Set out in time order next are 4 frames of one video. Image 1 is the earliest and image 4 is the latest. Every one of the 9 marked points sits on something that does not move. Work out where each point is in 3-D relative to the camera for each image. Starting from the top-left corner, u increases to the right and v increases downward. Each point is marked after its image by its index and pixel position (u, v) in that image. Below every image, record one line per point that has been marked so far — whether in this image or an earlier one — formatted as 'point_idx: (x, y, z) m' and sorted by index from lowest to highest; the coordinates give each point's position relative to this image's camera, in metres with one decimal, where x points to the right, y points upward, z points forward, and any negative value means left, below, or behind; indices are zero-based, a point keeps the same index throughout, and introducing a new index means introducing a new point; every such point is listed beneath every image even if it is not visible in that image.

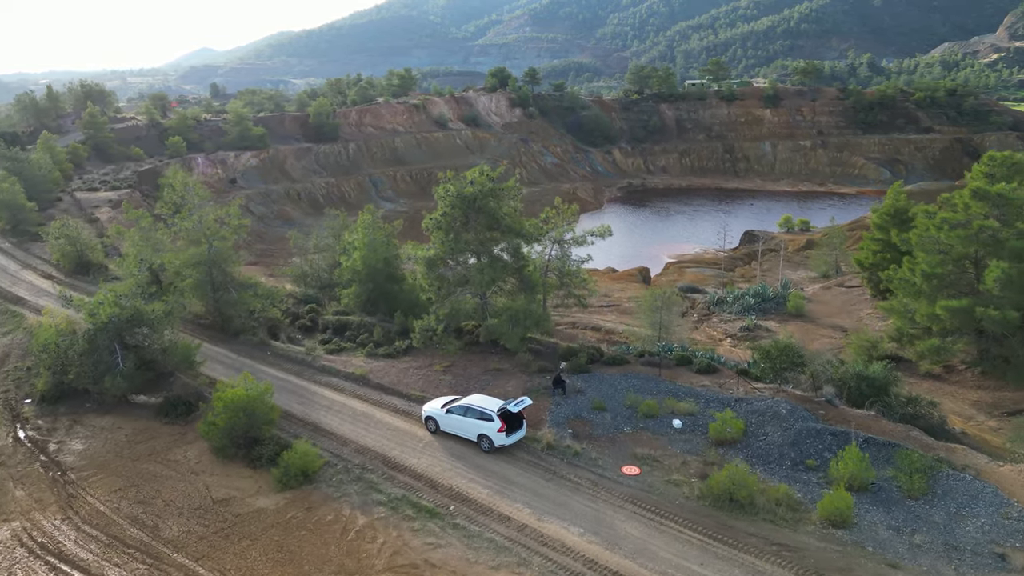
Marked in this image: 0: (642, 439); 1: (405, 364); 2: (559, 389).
0: (+3.0, -3.4, +14.6) m
1: (-3.0, -2.2, +18.1) m
2: (+1.2, -2.6, +16.3) m
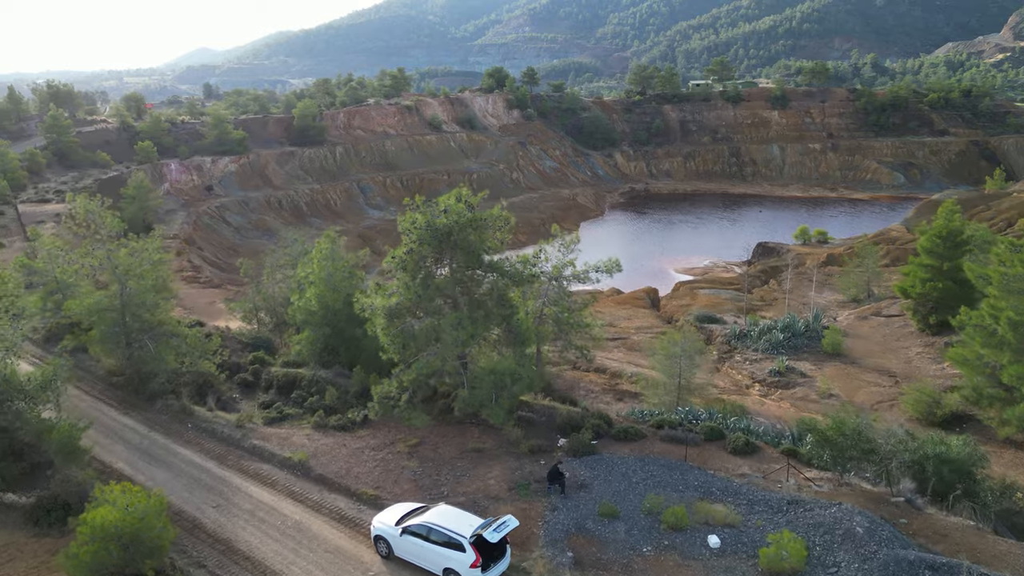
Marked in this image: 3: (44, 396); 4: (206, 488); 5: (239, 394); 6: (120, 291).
0: (+2.6, -4.7, +10.7) m
1: (-3.4, -3.5, +14.3) m
2: (+0.9, -3.9, +12.5) m
3: (-9.6, -2.2, +13.1) m
4: (-6.1, -4.0, +12.8) m
5: (-7.3, -2.8, +17.0) m
6: (-9.6, -0.1, +15.5) m
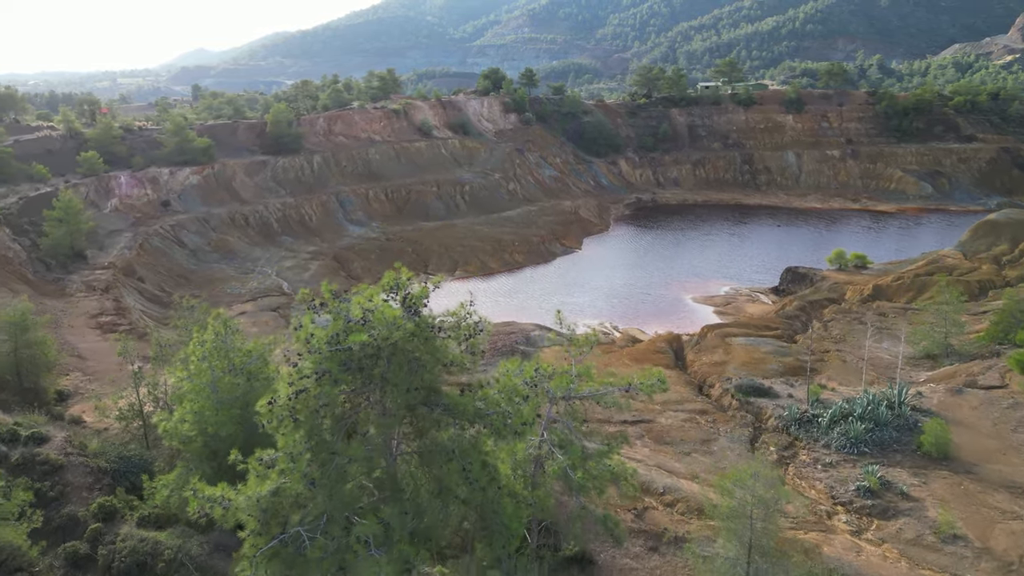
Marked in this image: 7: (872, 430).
0: (+2.3, -6.8, +4.4) m
1: (-3.7, -5.6, +8.0) m
2: (+0.6, -6.0, +6.2) m
3: (-9.9, -4.3, +6.8) m
4: (-6.5, -6.1, +6.5) m
5: (-7.6, -4.9, +10.7) m
6: (-9.9, -2.2, +9.2) m
7: (+10.3, -4.1, +18.2) m
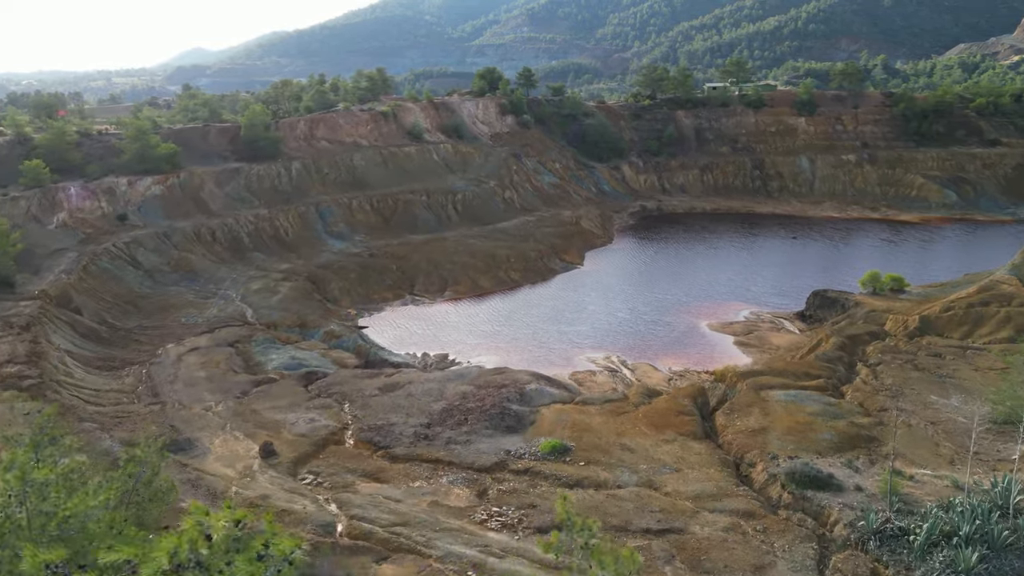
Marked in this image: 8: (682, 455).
0: (+2.0, -8.4, -0.4) m
1: (-4.0, -7.2, +3.1) m
2: (+0.3, -7.6, +1.4) m
3: (-10.2, -5.9, +1.9) m
4: (-6.8, -7.7, +1.7) m
5: (-7.9, -6.5, +5.9) m
6: (-10.2, -3.8, +4.4) m
7: (+10.0, -5.7, +13.4) m
8: (+5.1, -5.0, +19.1) m
